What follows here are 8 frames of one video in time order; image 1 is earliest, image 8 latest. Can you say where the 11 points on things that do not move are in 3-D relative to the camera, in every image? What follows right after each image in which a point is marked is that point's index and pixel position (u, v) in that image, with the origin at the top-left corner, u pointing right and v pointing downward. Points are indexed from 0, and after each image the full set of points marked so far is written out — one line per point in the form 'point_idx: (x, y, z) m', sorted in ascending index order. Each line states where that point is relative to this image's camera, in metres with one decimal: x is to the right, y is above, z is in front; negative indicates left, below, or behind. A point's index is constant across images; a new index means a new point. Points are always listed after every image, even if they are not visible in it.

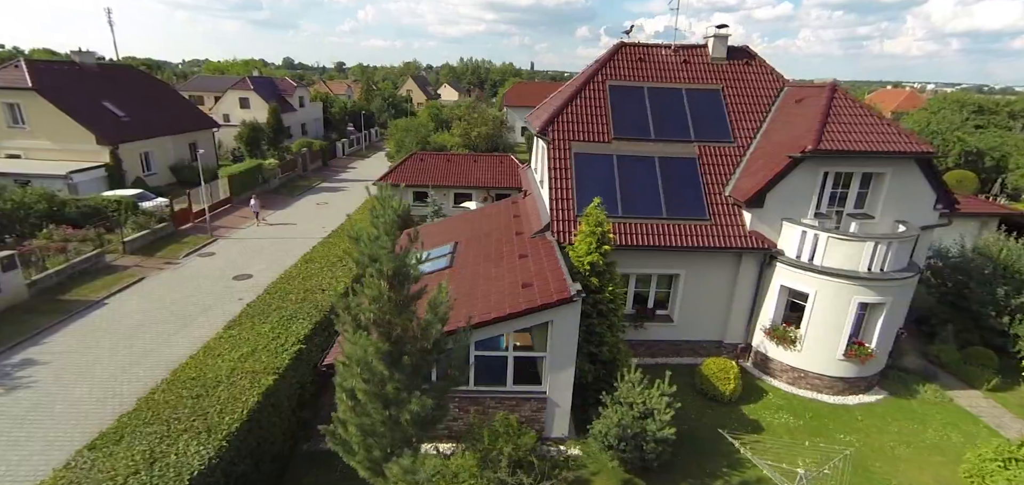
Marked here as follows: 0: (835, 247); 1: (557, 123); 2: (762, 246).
0: (+9.4, -0.1, +13.3) m
1: (+1.5, +4.1, +15.6) m
2: (+7.8, -0.1, +14.2) m
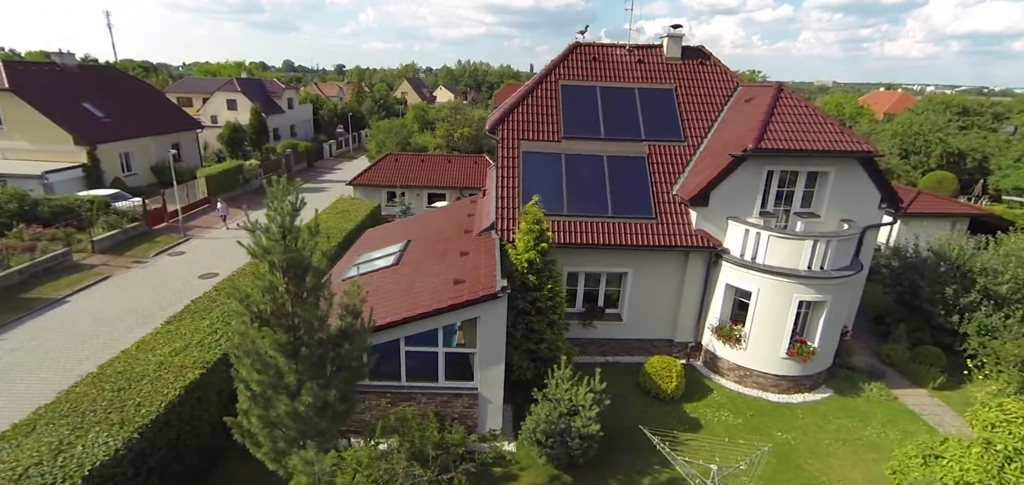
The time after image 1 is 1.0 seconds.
0: (+7.7, -0.1, +13.3) m
1: (-0.1, +4.1, +15.7) m
2: (+6.1, -0.1, +14.3) m
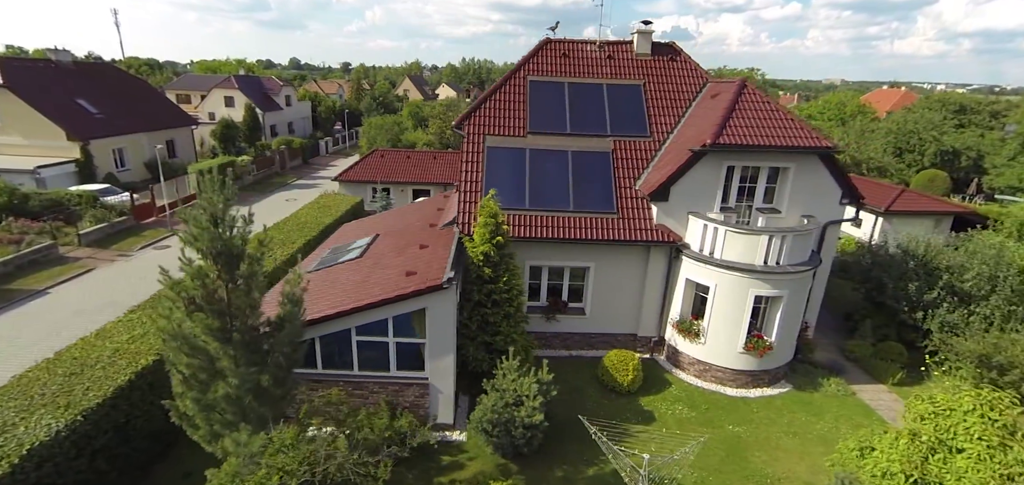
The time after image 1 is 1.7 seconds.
0: (+6.5, +0.1, +13.4) m
1: (-1.3, +4.3, +15.9) m
2: (+4.8, +0.1, +14.4) m
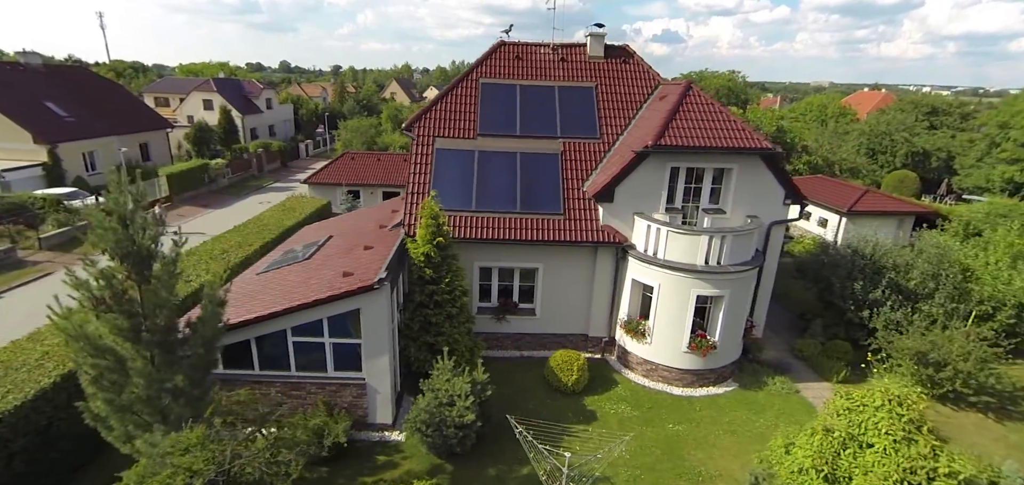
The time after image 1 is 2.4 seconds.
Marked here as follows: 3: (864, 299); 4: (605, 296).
0: (+4.8, +0.1, +13.6) m
1: (-3.0, +4.3, +16.0) m
2: (+3.2, +0.1, +14.5) m
3: (+12.3, -2.0, +16.0) m
4: (+3.1, -1.8, +15.3) m
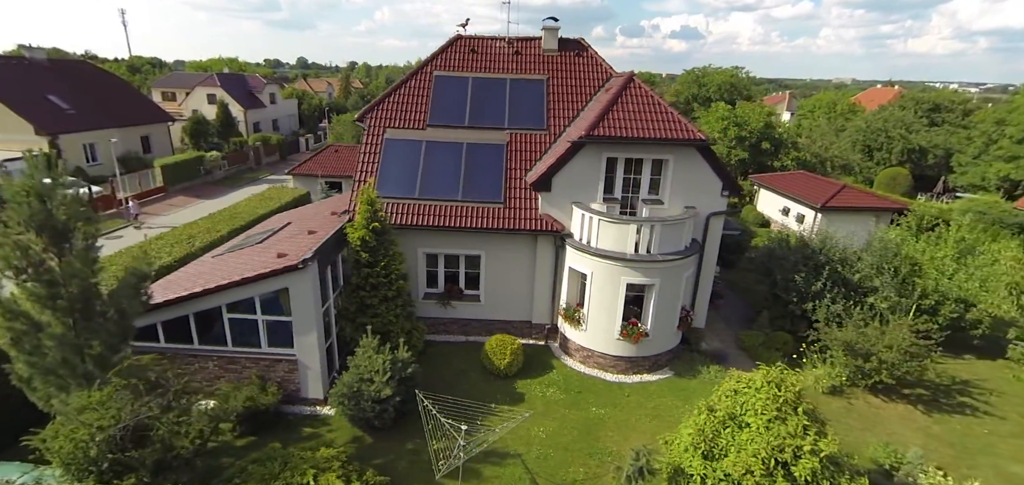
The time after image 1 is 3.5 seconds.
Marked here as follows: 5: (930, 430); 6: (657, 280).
0: (+2.8, +0.4, +13.9) m
1: (-4.9, +4.7, +16.5) m
2: (+1.2, +0.5, +14.9) m
3: (+10.3, -1.7, +16.1) m
4: (+1.2, -1.4, +15.7) m
5: (+11.8, -5.3, +13.0) m
6: (+4.4, -1.1, +13.9) m
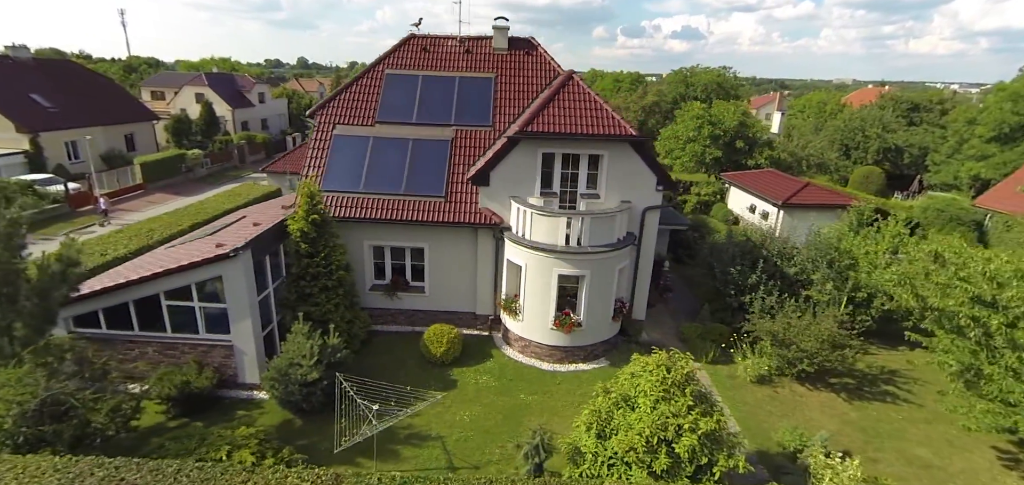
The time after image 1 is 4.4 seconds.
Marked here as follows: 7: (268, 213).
0: (+0.8, +0.7, +14.3) m
1: (-6.9, +5.0, +17.0) m
2: (-0.8, +0.7, +15.3) m
3: (+8.3, -1.5, +16.5) m
4: (-0.8, -1.2, +16.2) m
5: (+9.8, -5.1, +13.4) m
6: (+2.4, -0.9, +14.4) m
7: (-8.7, +1.1, +16.4) m
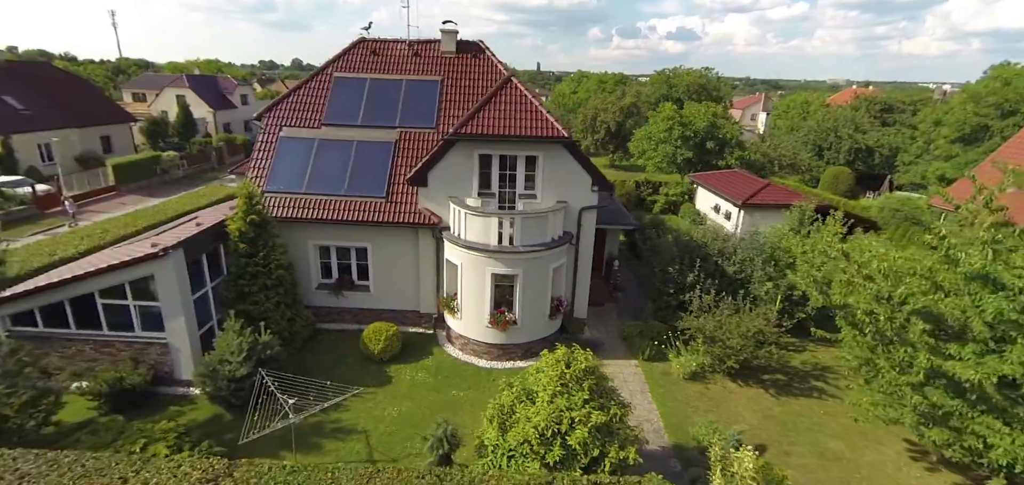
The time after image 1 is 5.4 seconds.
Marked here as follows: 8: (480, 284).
0: (-1.3, +0.7, +14.6) m
1: (-9.0, +5.0, +17.3) m
2: (-2.9, +0.7, +15.6) m
3: (+6.3, -1.5, +16.8) m
4: (-2.9, -1.2, +16.5) m
5: (+7.7, -5.1, +13.7) m
6: (+0.3, -0.9, +14.7) m
7: (-10.8, +1.1, +16.7) m
8: (-1.0, -1.4, +14.9) m
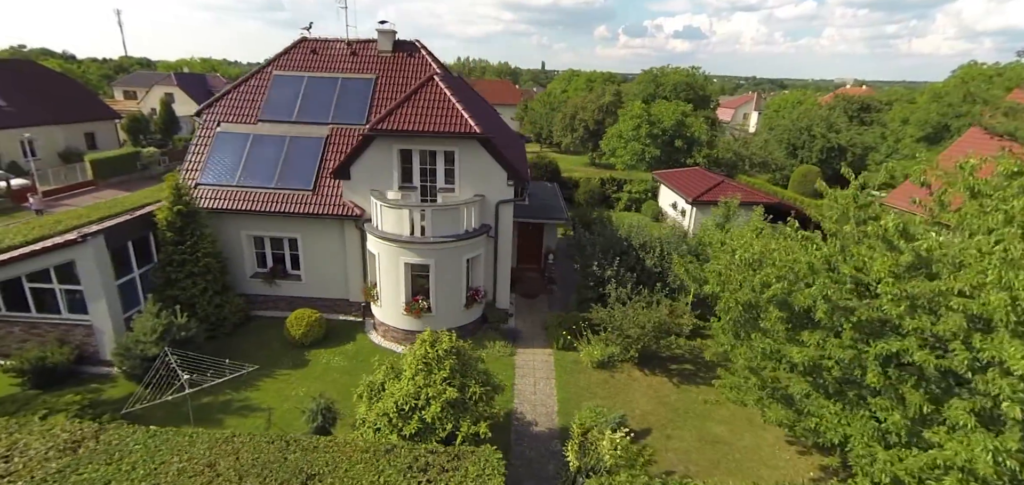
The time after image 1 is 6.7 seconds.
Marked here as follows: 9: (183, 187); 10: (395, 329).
0: (-4.2, +1.0, +15.3) m
1: (-11.8, +5.4, +18.1) m
2: (-5.7, +1.0, +16.3) m
3: (+3.4, -1.2, +17.3) m
4: (-5.8, -0.8, +17.2) m
5: (+4.8, -4.8, +14.2) m
6: (-2.6, -0.6, +15.3) m
7: (-13.6, +1.4, +17.5) m
8: (-3.9, -1.1, +15.5) m
9: (-11.0, +1.9, +15.3) m
10: (-4.1, -3.1, +16.2) m
